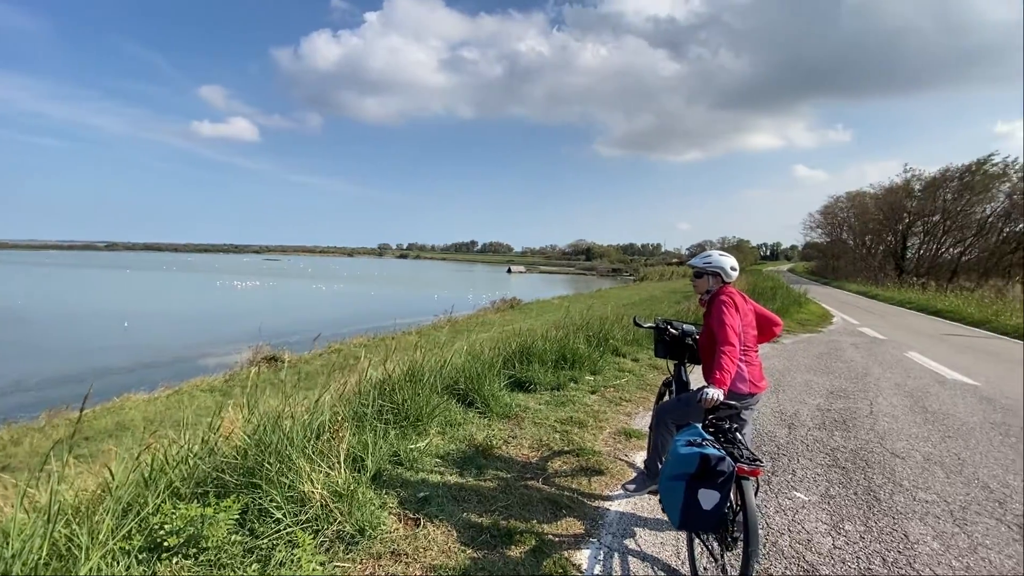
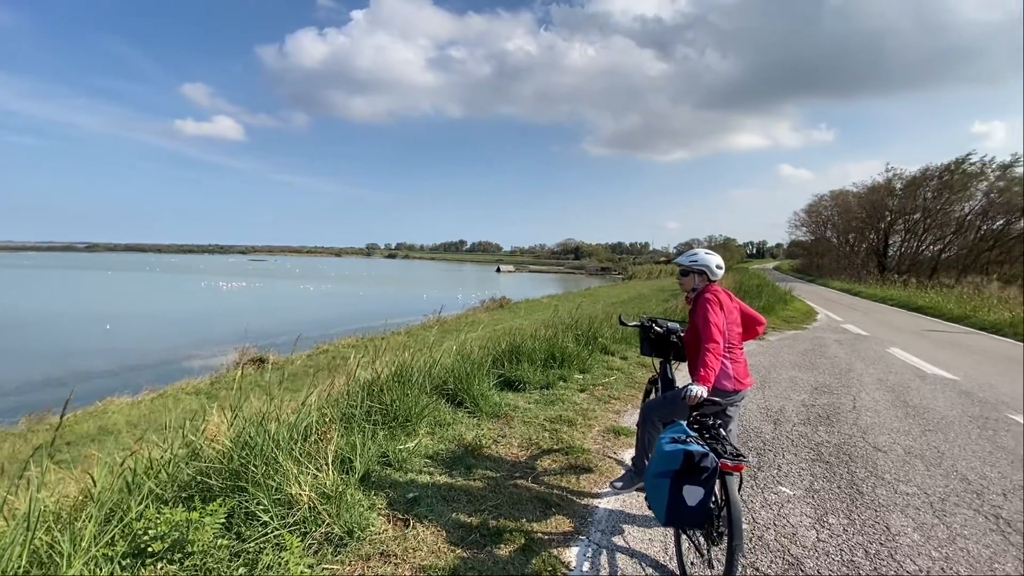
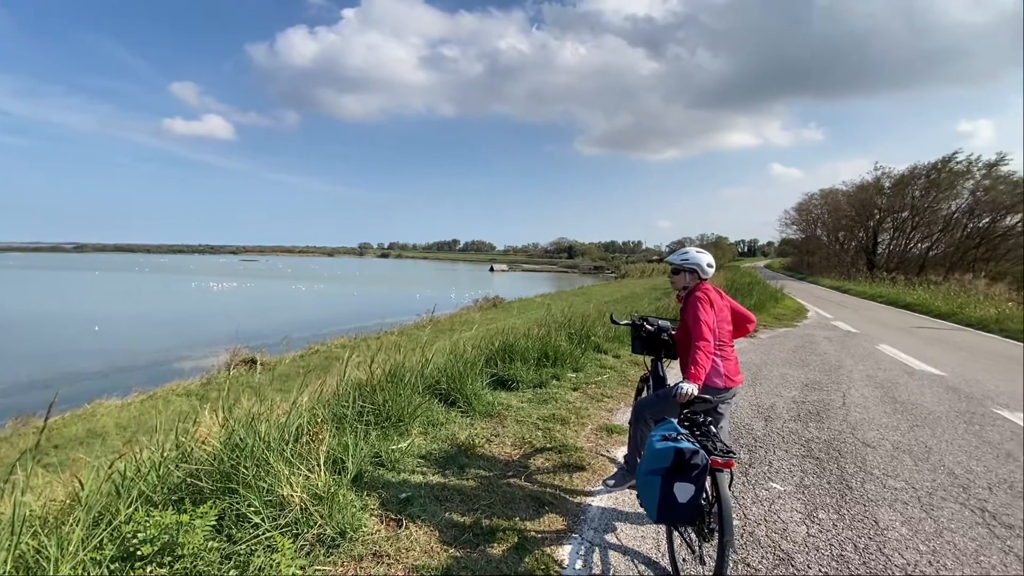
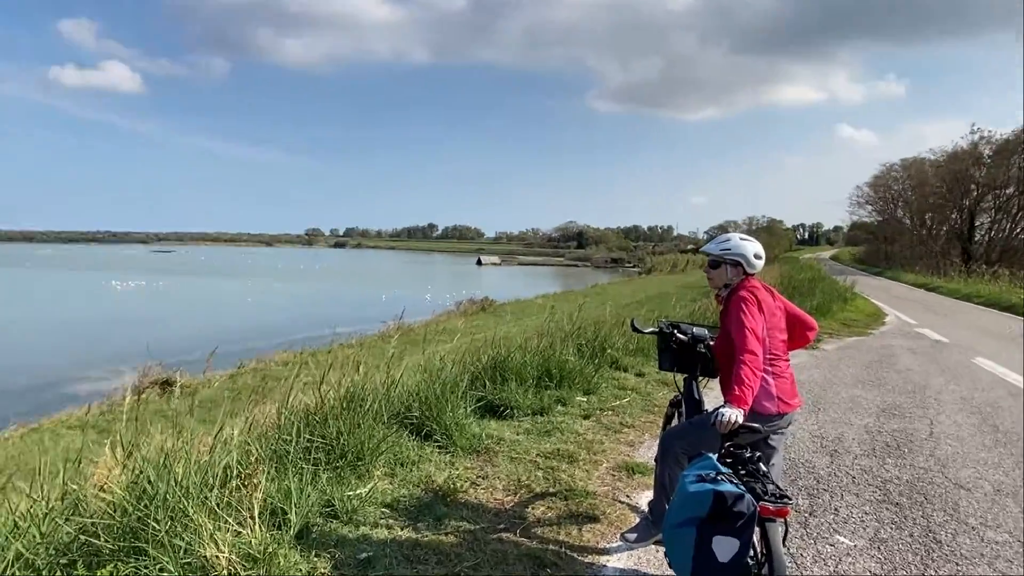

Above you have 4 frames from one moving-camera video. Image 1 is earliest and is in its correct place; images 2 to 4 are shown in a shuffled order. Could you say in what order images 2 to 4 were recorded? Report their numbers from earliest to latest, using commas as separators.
2, 3, 4
